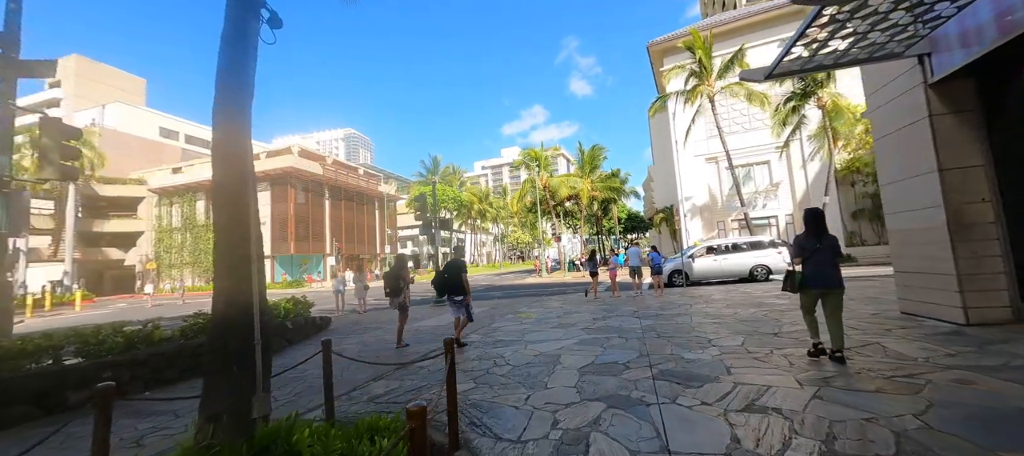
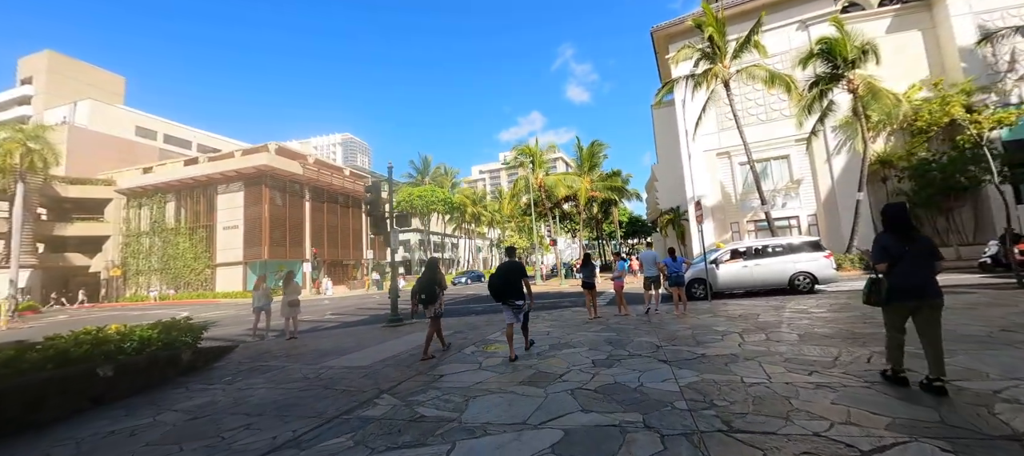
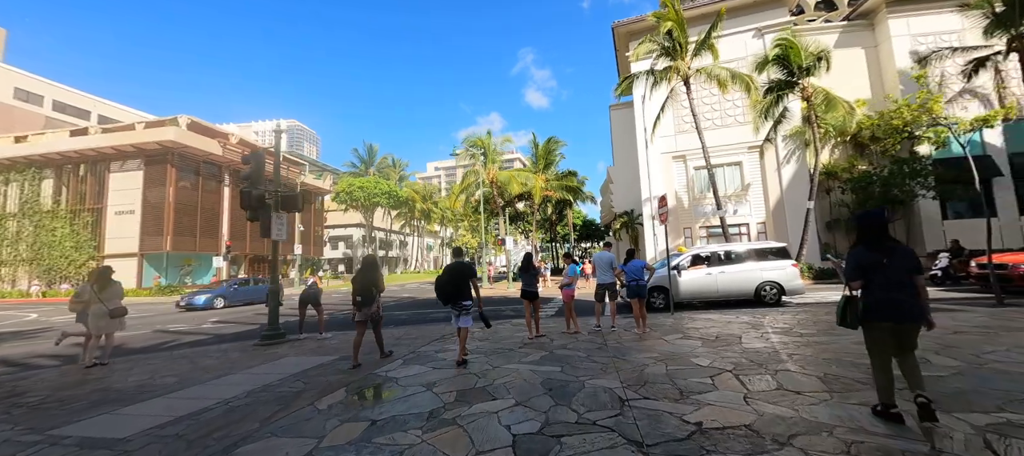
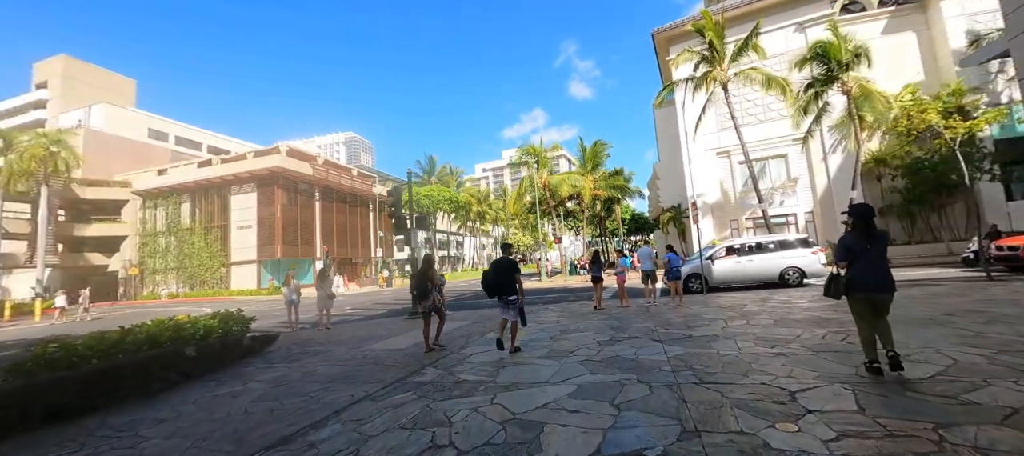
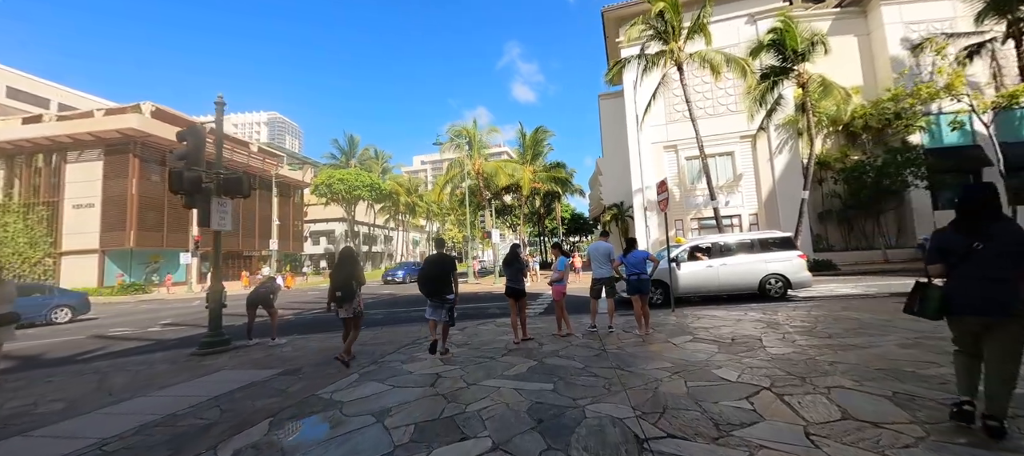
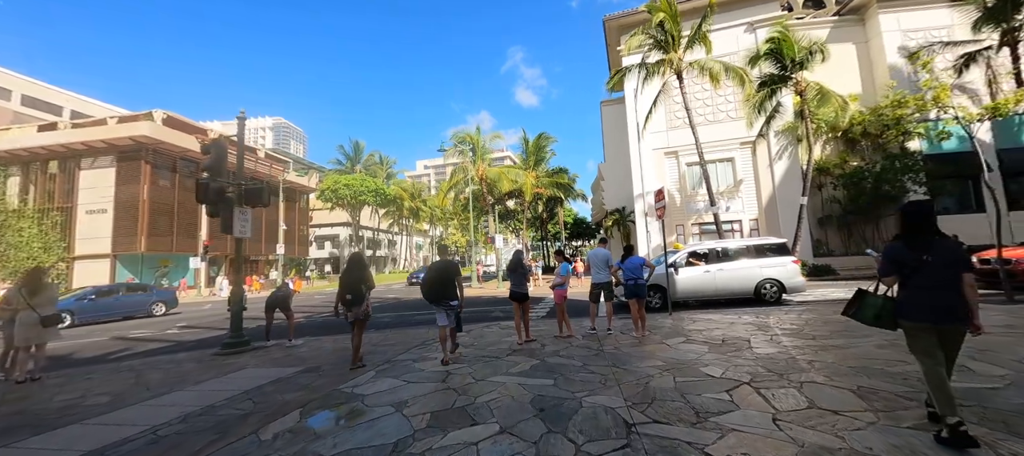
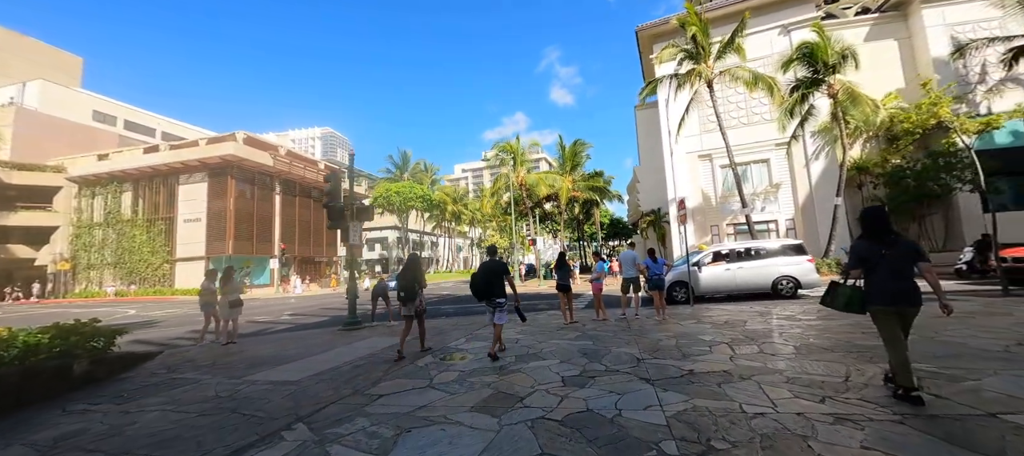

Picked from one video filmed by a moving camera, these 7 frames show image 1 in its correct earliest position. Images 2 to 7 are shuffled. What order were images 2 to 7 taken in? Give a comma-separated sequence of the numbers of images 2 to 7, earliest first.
4, 2, 7, 3, 6, 5
